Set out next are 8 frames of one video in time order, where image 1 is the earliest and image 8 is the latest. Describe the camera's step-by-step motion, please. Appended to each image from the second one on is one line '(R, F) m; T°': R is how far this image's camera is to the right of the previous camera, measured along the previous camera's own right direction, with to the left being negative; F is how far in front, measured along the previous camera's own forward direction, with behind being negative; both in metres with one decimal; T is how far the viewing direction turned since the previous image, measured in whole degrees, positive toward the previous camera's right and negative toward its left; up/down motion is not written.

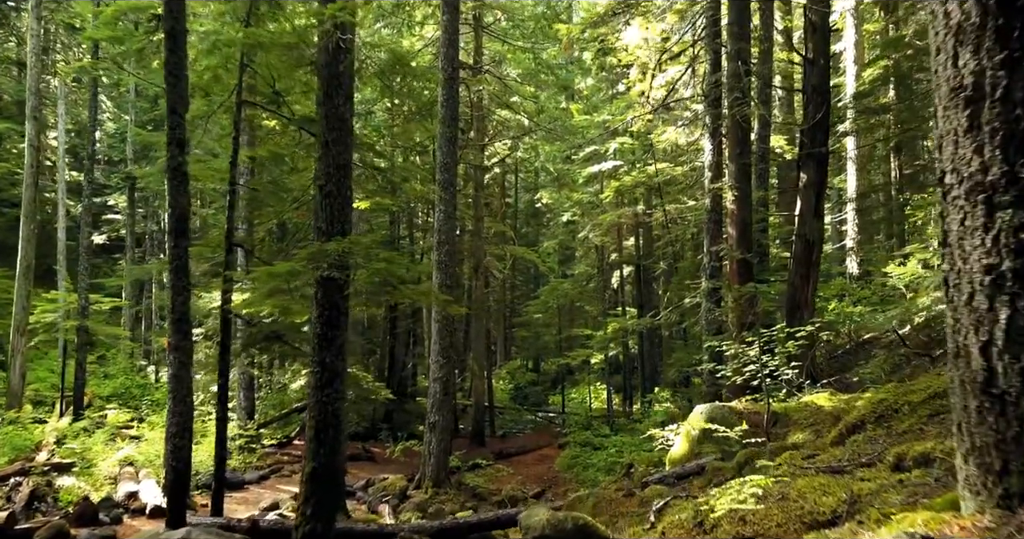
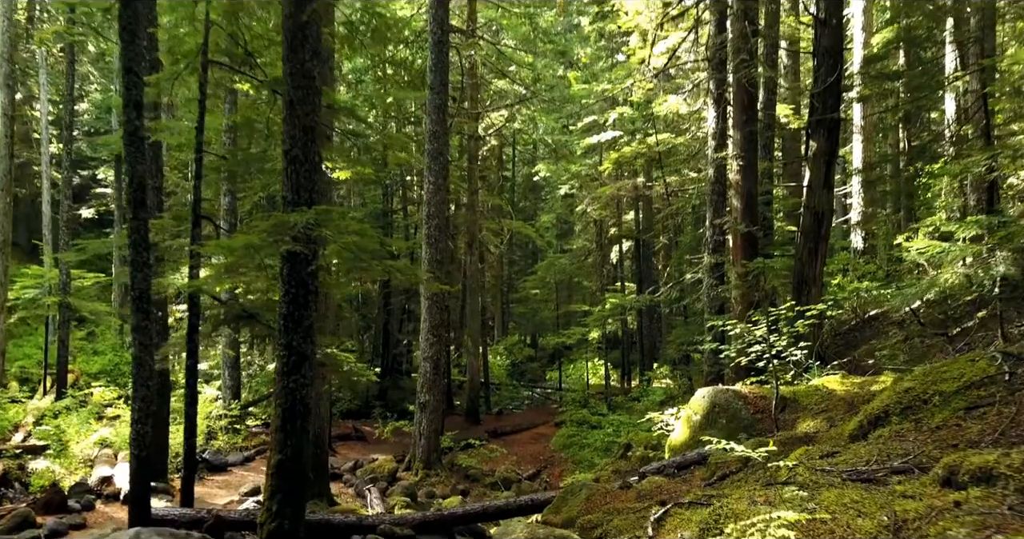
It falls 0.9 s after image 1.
(+0.1, +0.6) m; 0°
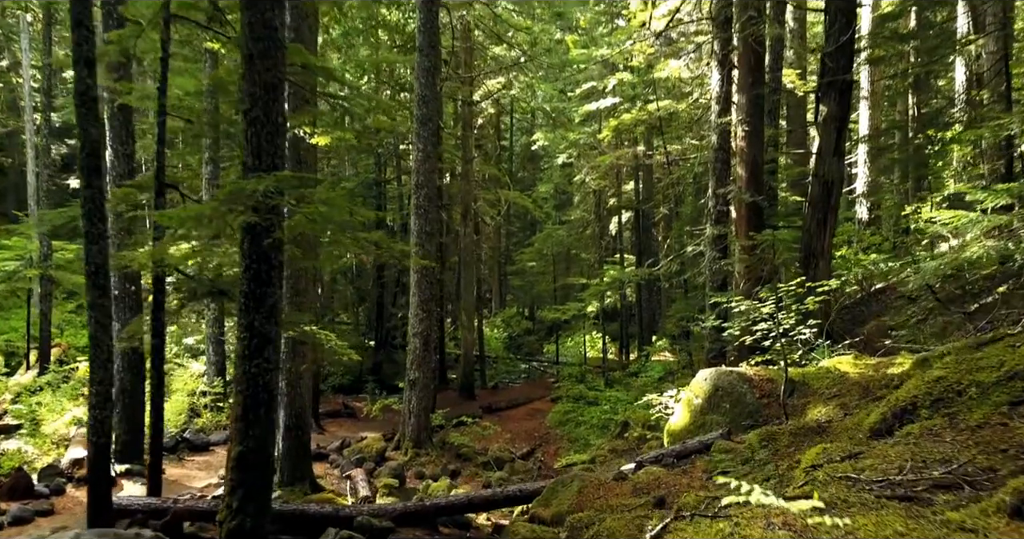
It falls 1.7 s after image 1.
(+0.1, +0.6) m; 0°
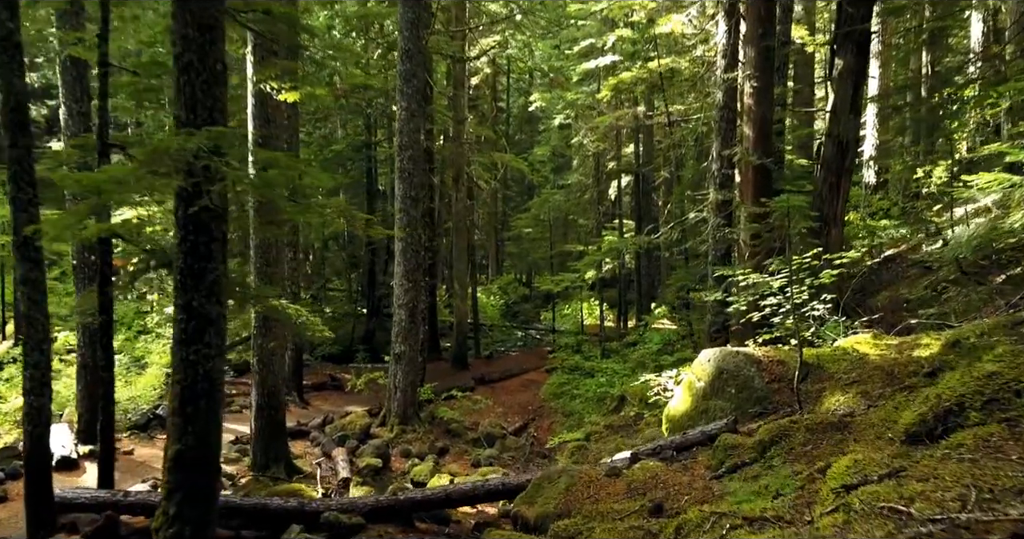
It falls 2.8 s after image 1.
(+0.1, +0.7) m; 0°
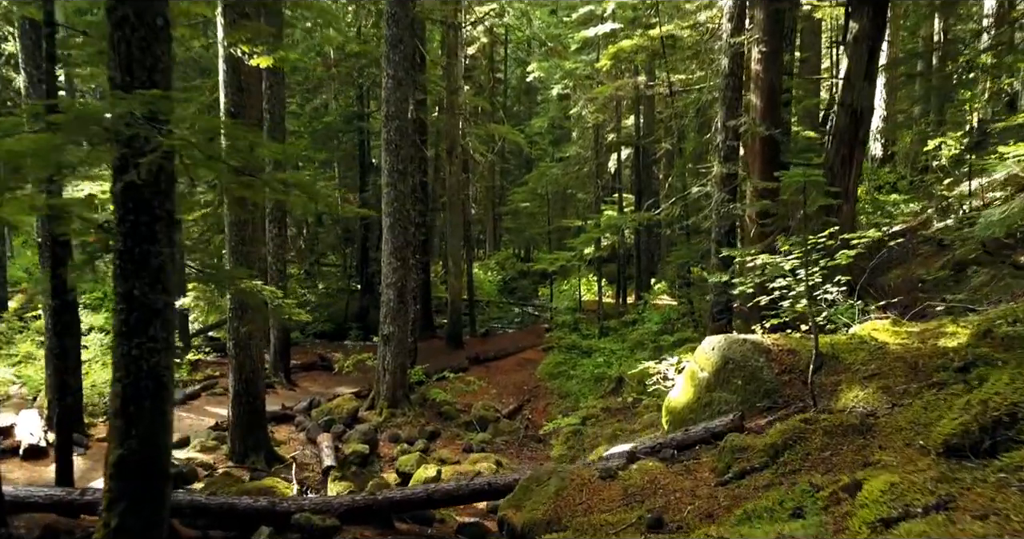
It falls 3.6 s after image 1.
(+0.1, +0.5) m; 0°
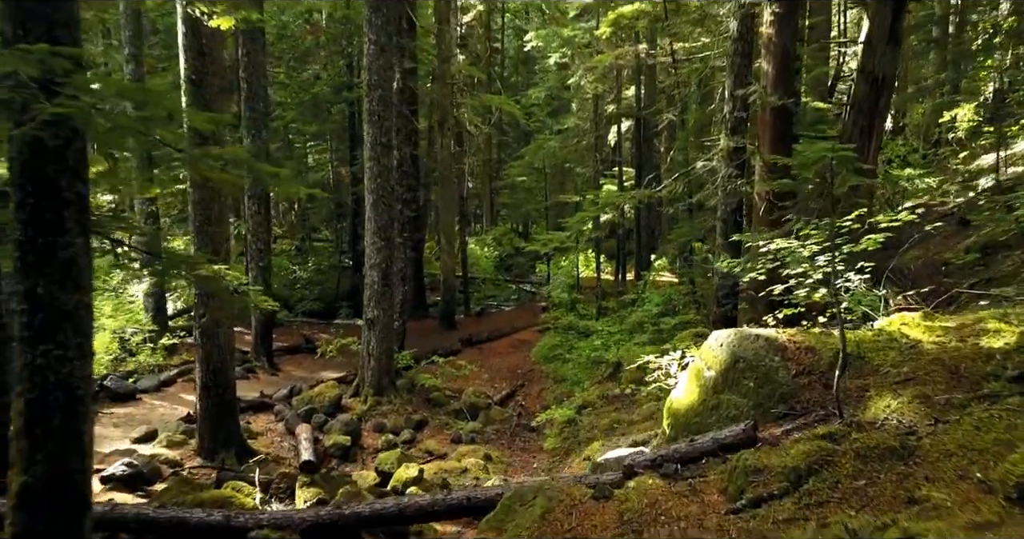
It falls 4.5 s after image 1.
(+0.1, +0.7) m; 0°
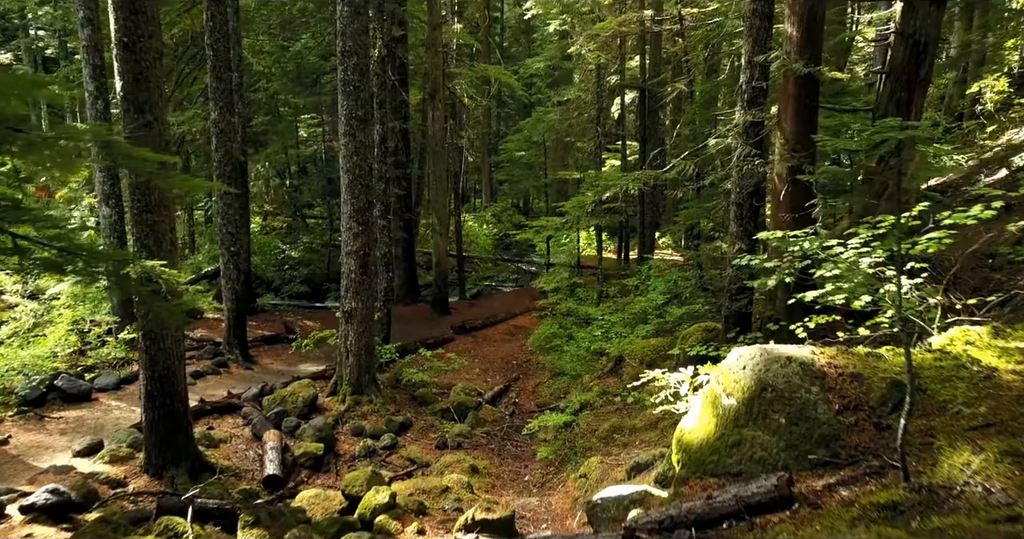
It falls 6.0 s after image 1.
(+0.2, +1.0) m; 0°
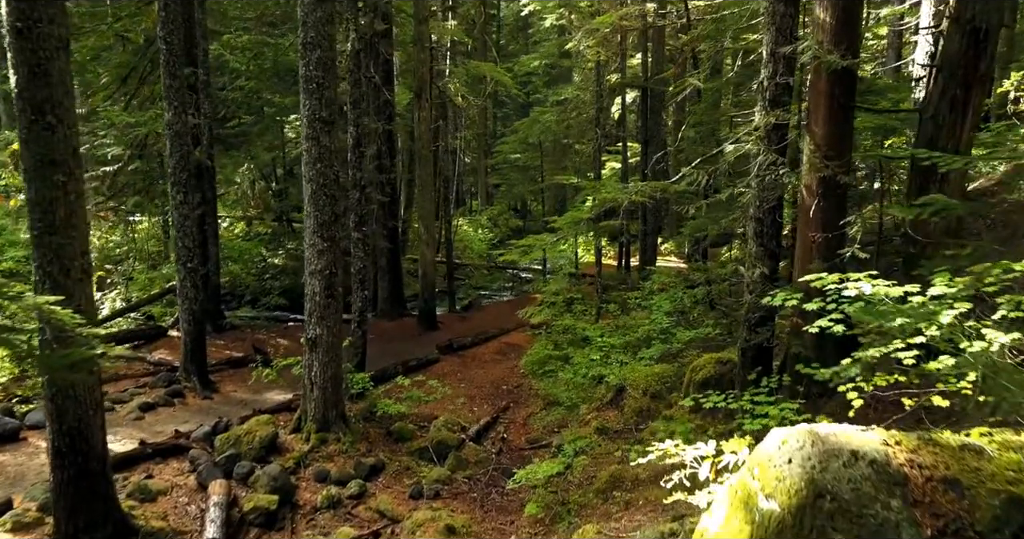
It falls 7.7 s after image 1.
(+0.2, +1.1) m; 0°
